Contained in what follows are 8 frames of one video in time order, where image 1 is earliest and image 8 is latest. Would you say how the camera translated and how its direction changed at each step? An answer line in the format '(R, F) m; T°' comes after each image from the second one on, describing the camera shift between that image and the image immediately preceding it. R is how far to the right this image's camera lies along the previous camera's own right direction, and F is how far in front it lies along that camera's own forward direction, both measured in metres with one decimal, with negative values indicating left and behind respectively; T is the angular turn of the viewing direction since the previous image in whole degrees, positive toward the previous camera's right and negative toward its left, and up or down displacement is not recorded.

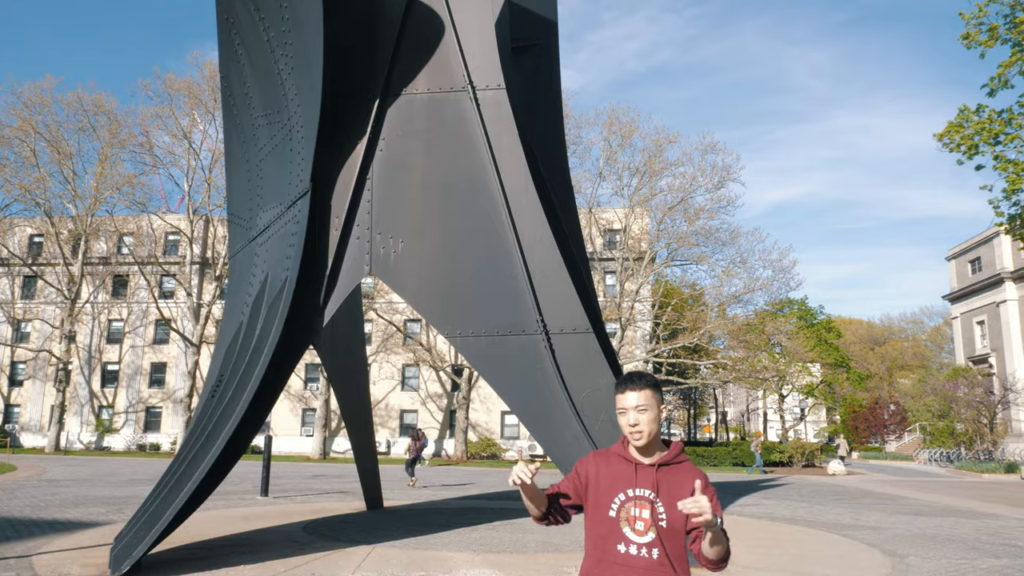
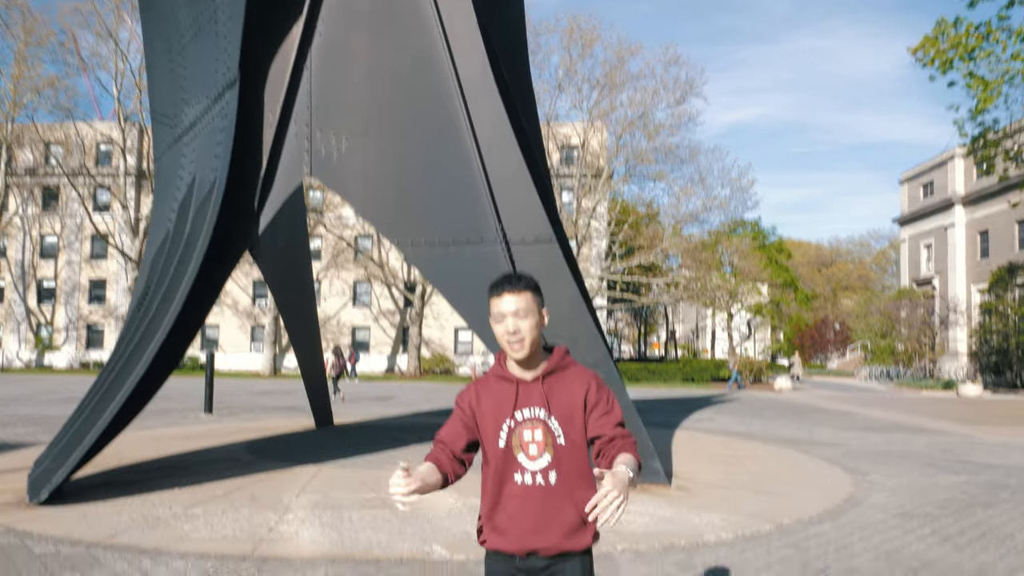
(0.0, +0.6) m; +4°
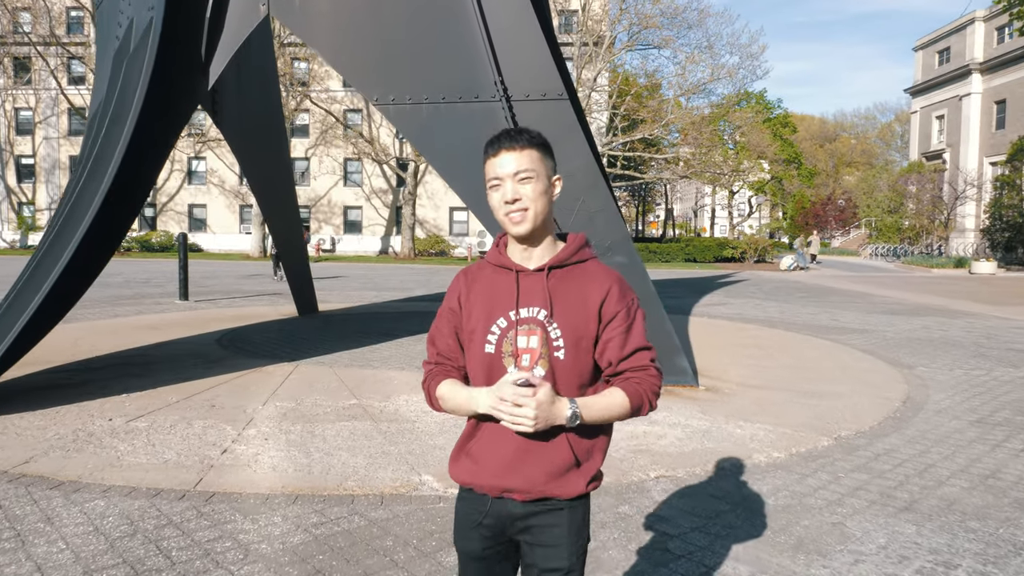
(-0.1, +1.1) m; 0°
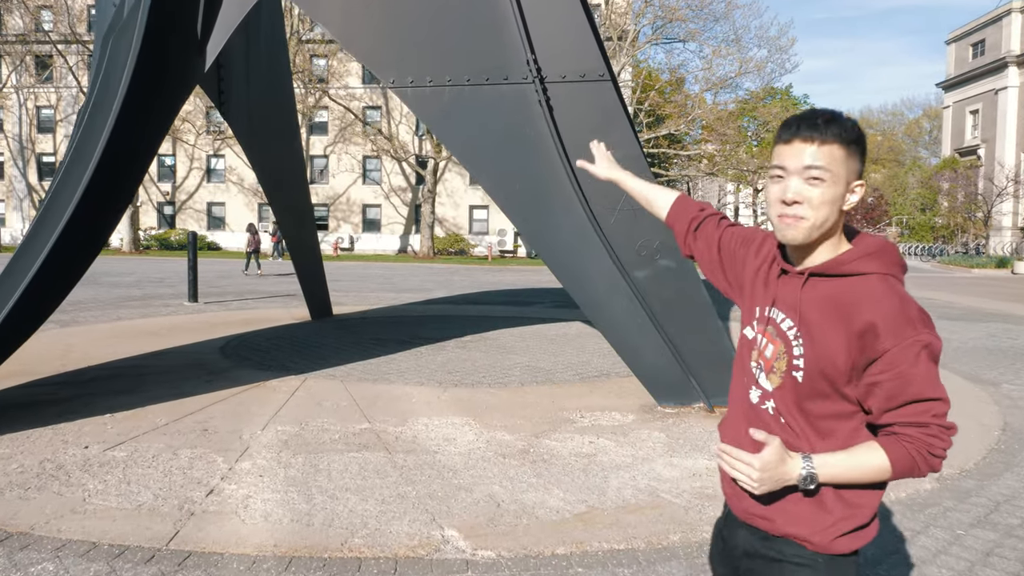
(-0.1, +0.7) m; -1°
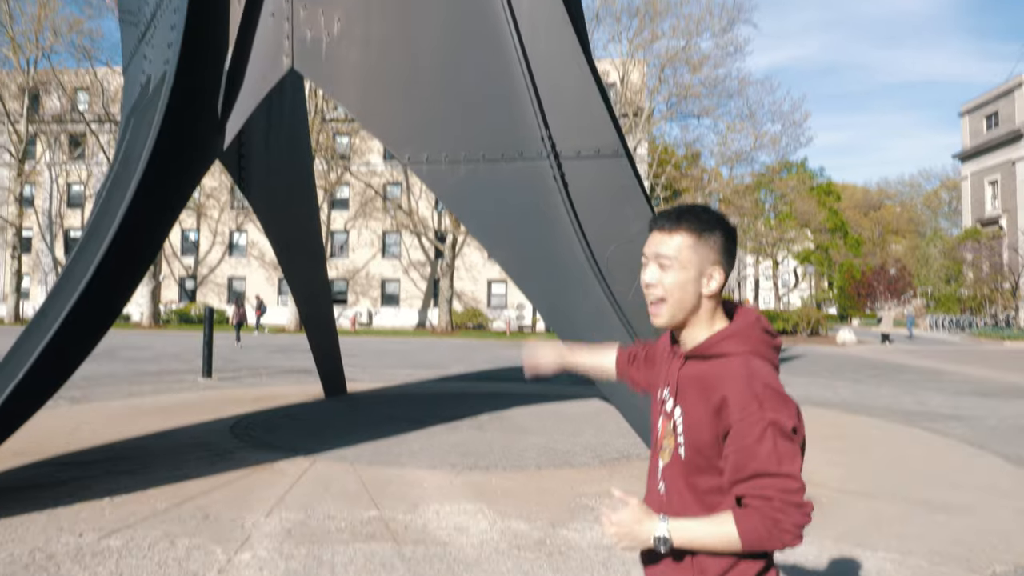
(0.0, +0.1) m; -1°
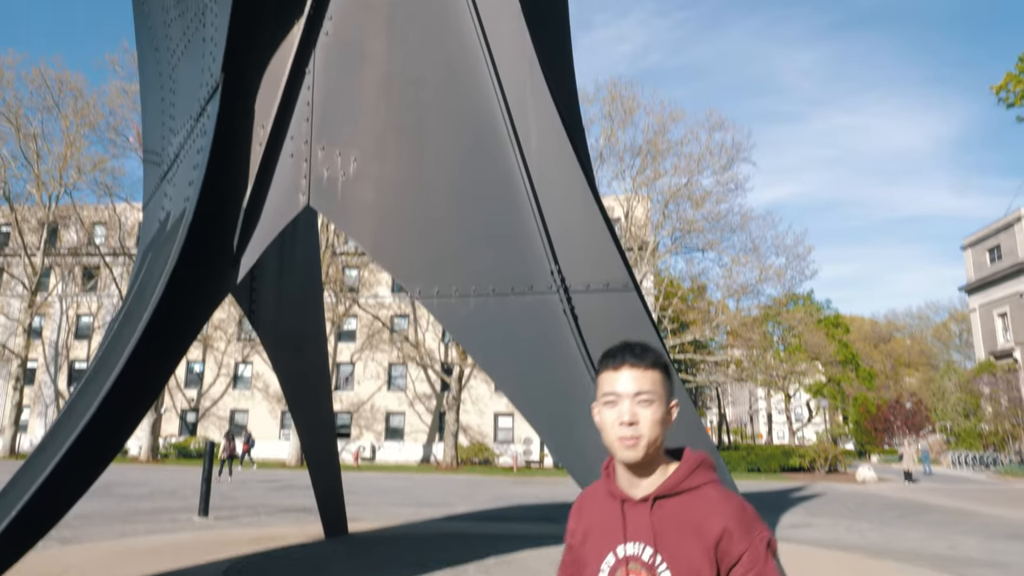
(0.0, +0.2) m; -1°
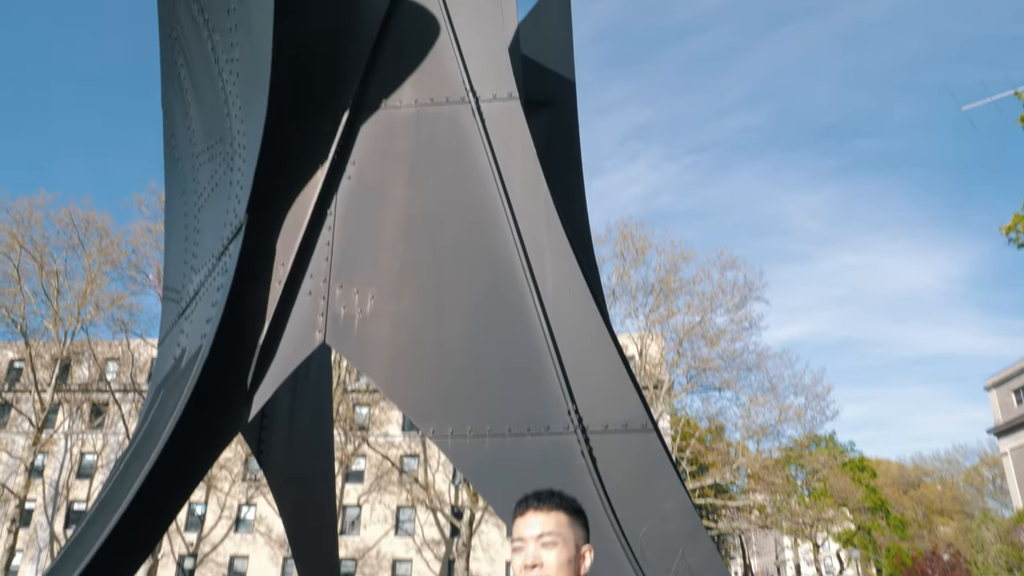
(0.0, +0.1) m; -1°
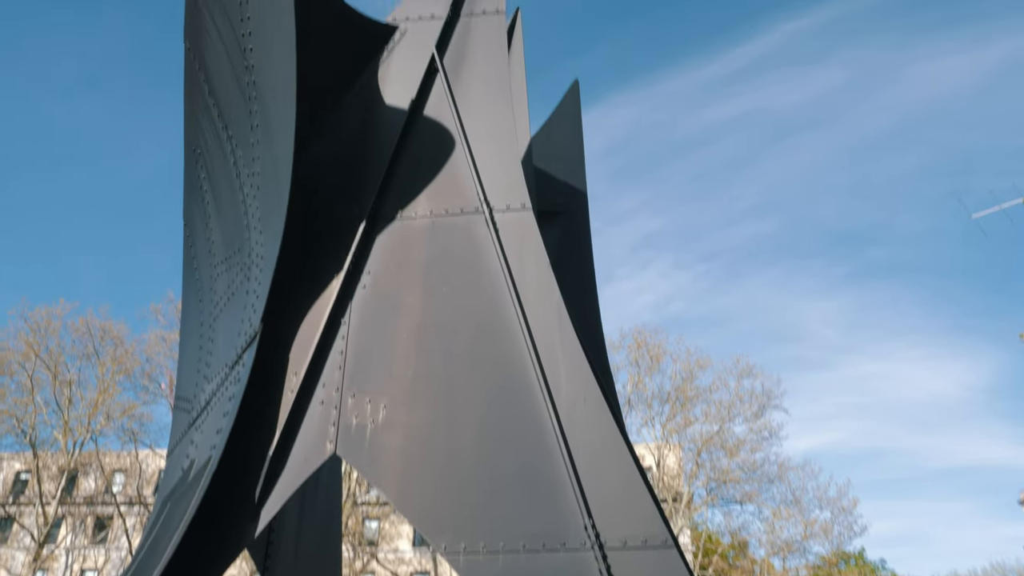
(0.0, 0.0) m; -1°
